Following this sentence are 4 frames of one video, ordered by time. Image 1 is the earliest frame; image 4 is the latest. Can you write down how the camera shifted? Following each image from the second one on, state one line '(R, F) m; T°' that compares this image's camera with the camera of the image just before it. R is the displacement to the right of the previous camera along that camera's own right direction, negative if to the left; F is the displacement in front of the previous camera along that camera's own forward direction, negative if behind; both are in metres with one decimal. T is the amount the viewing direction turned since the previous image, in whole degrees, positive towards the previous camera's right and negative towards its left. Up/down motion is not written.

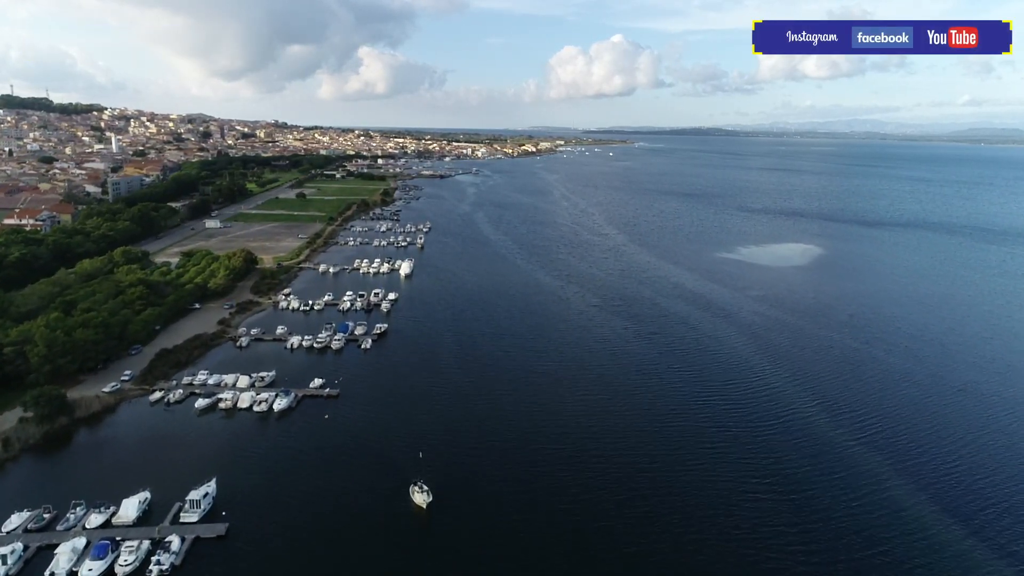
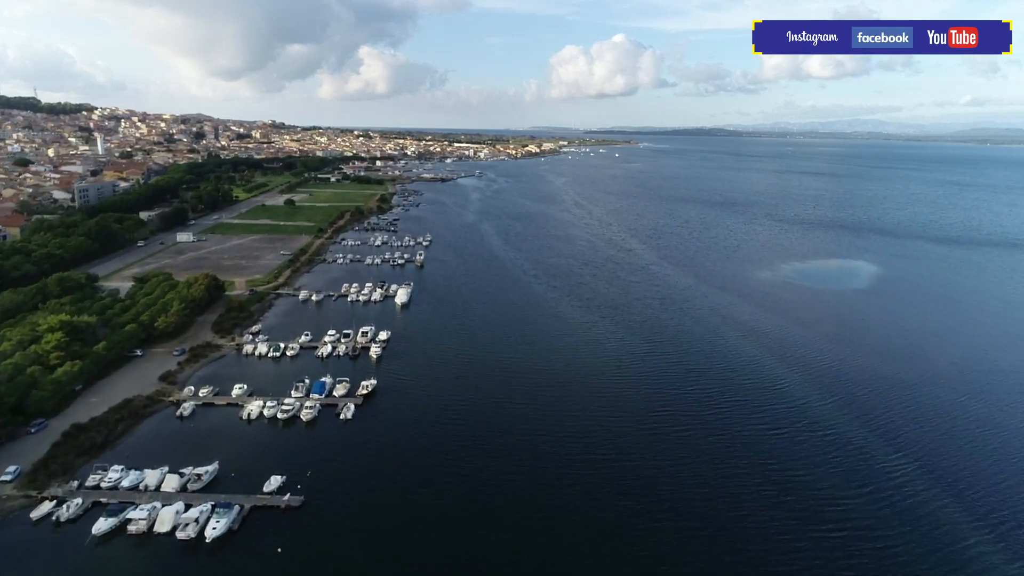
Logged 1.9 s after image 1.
(-0.4, +3.5) m; 0°
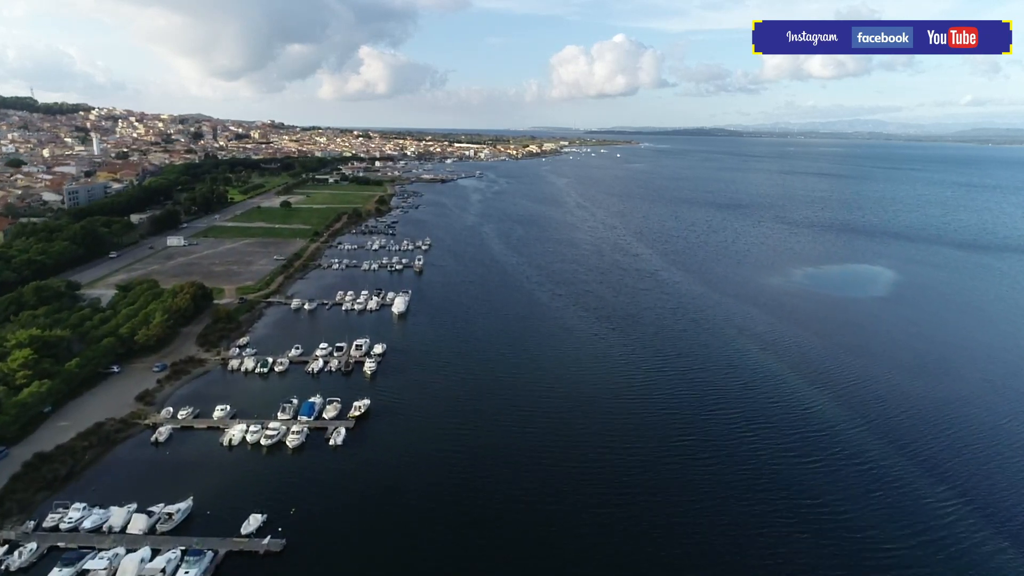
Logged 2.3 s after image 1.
(-0.1, +0.9) m; 0°
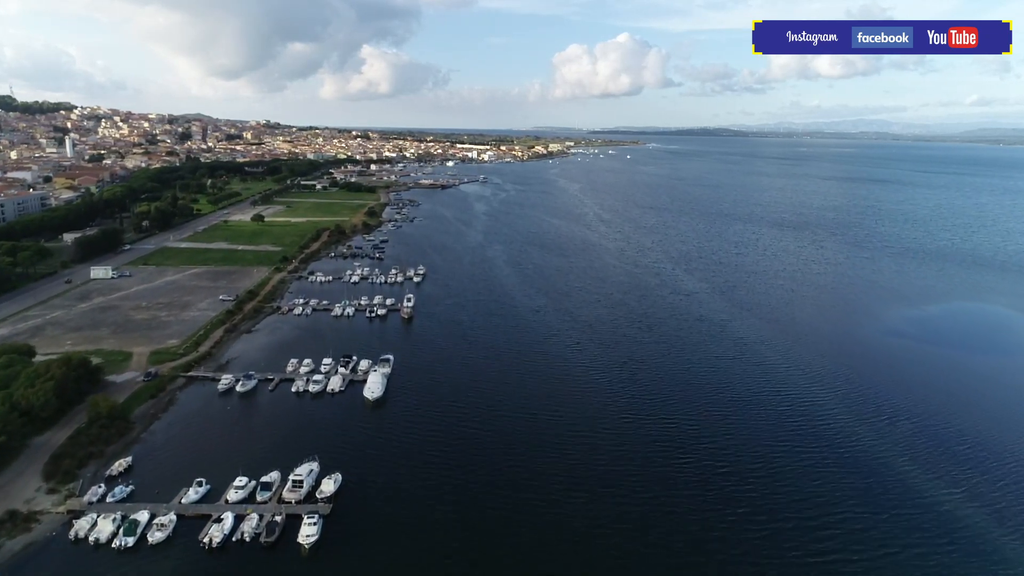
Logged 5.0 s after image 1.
(-0.3, +5.4) m; 0°
